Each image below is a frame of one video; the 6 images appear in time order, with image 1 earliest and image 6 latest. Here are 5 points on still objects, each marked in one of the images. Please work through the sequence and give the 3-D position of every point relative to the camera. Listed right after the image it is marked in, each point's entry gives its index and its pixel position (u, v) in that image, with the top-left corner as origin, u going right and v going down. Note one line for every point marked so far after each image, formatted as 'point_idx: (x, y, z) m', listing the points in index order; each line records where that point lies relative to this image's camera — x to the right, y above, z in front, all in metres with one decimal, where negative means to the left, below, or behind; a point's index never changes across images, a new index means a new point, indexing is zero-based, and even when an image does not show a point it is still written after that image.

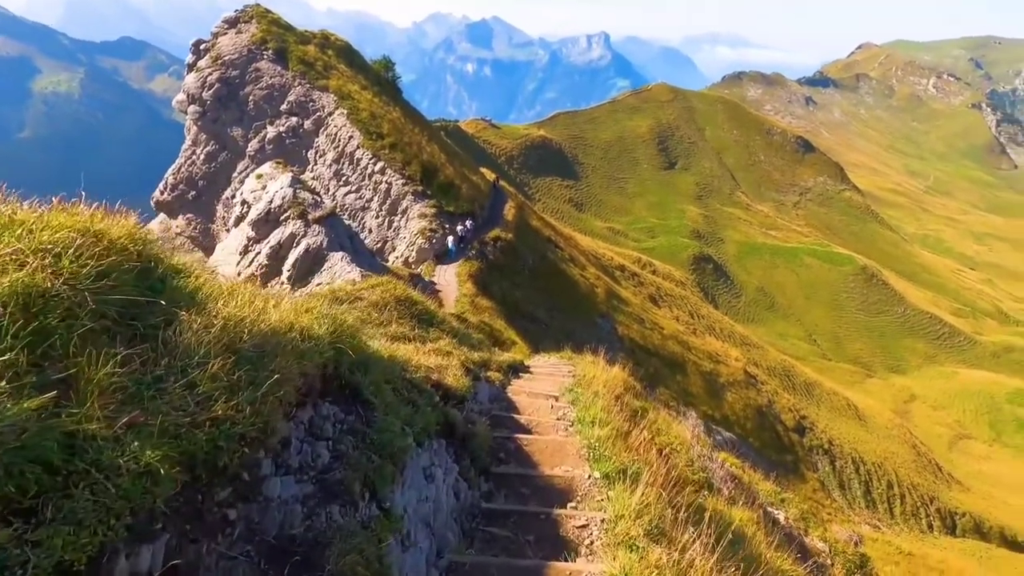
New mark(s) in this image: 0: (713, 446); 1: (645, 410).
0: (+5.5, -4.3, +17.5) m
1: (+2.9, -2.7, +13.8) m
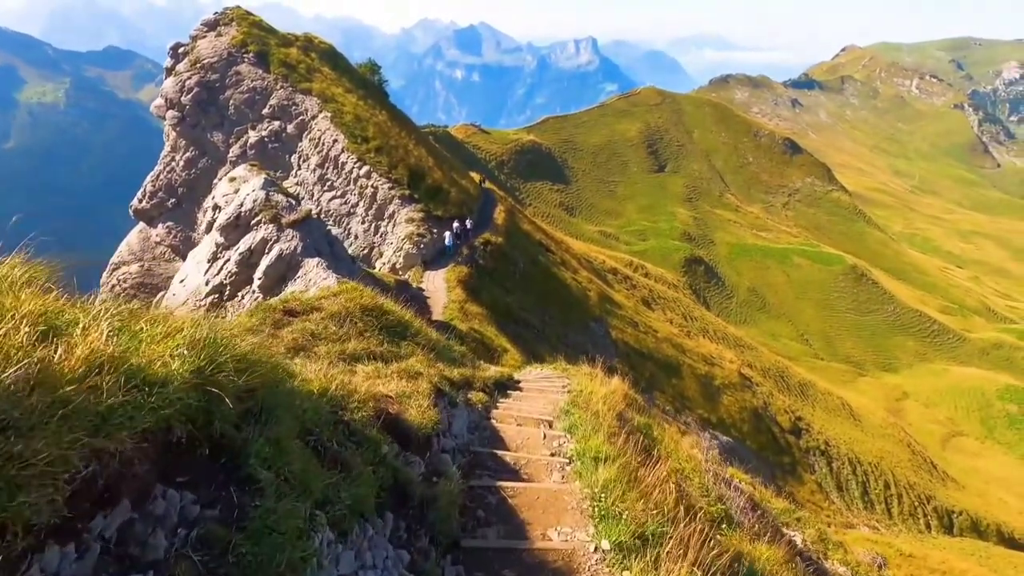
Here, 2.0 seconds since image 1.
0: (+5.2, -4.3, +16.1) m
1: (+2.7, -2.7, +12.4) m
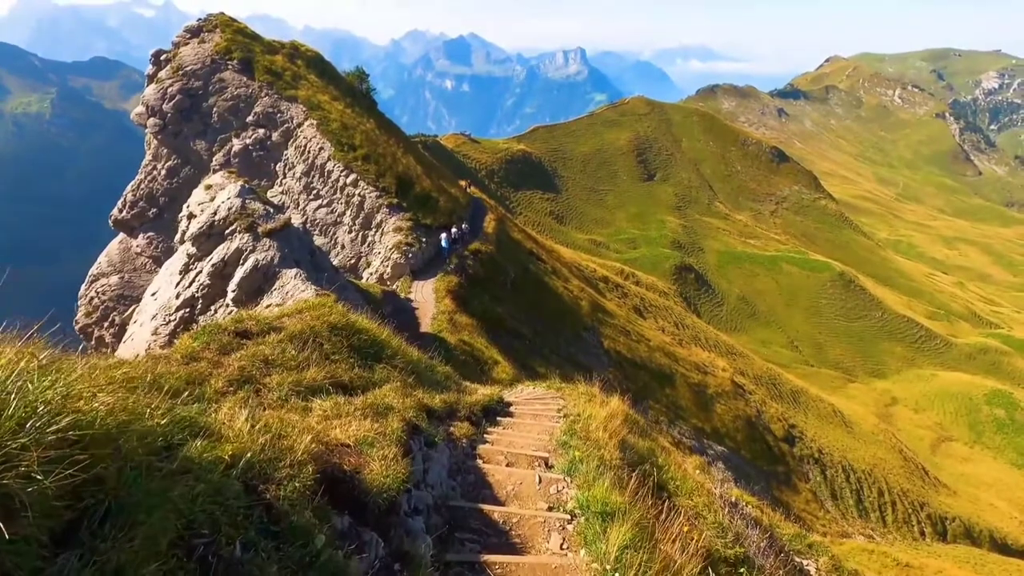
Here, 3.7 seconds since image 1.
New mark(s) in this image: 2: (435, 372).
0: (+5.0, -4.6, +15.0) m
1: (+2.5, -2.9, +11.3) m
2: (-1.7, -1.7, +13.0) m
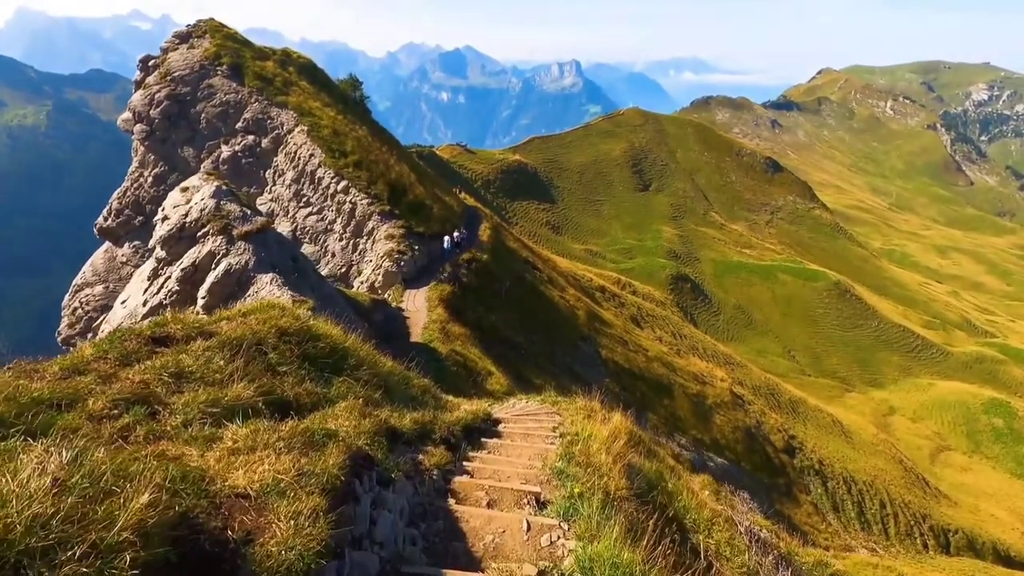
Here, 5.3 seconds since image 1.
0: (+4.8, -4.7, +13.6) m
1: (+2.4, -2.9, +9.9) m
2: (-1.8, -1.8, +11.7) m
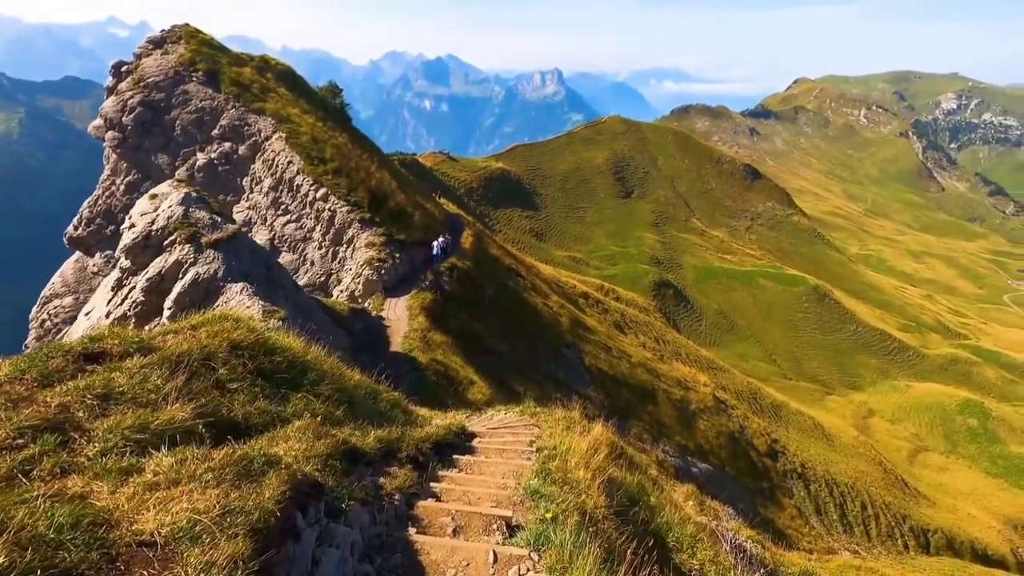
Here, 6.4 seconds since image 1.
0: (+4.4, -4.8, +13.3) m
1: (+2.0, -3.0, +9.6) m
2: (-2.3, -1.9, +11.2) m
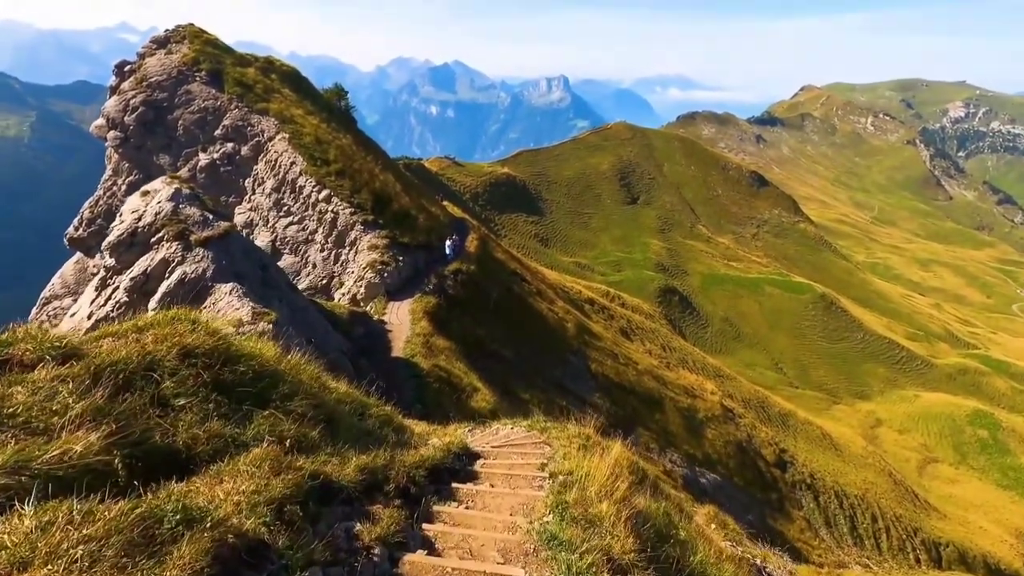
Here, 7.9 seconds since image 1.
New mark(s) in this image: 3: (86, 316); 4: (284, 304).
0: (+4.5, -4.8, +12.1) m
1: (+2.1, -3.1, +8.4) m
2: (-2.1, -1.9, +10.0) m
3: (-12.4, -0.9, +18.7) m
4: (-6.8, -0.5, +18.7) m
